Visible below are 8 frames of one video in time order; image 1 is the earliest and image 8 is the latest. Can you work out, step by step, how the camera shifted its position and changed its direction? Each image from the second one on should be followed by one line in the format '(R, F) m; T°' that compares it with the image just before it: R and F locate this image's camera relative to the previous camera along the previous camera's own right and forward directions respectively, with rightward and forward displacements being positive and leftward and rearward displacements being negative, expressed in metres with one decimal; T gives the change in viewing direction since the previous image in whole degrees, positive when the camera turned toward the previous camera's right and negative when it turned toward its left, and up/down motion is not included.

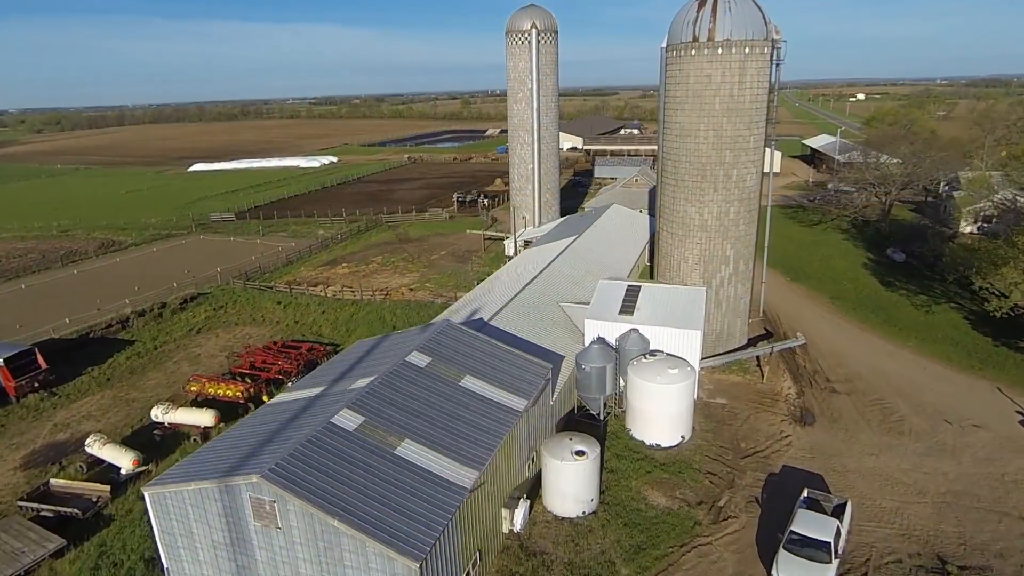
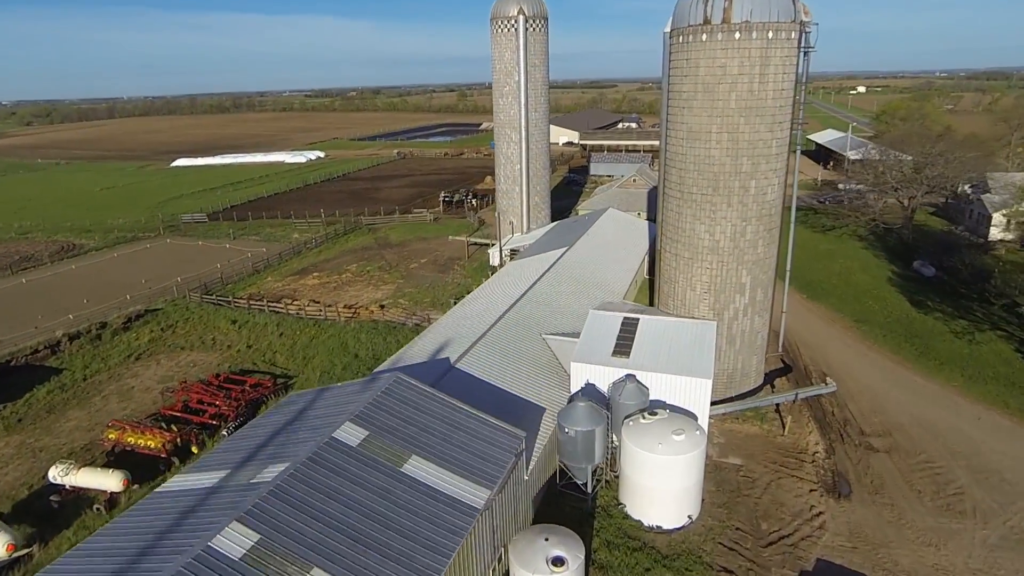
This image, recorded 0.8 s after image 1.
(+0.7, +3.5) m; 0°
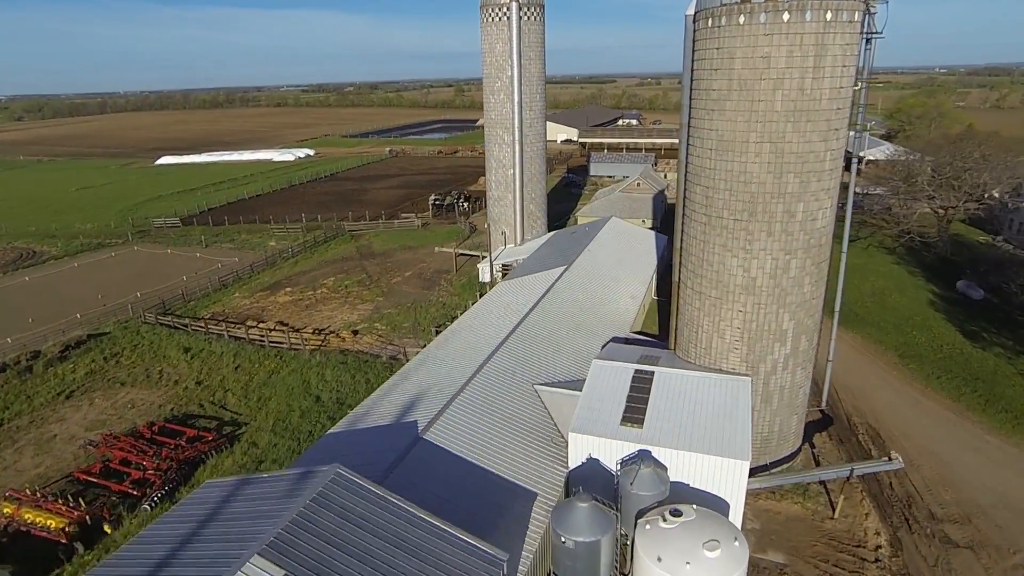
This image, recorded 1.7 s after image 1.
(+0.3, +3.5) m; 0°
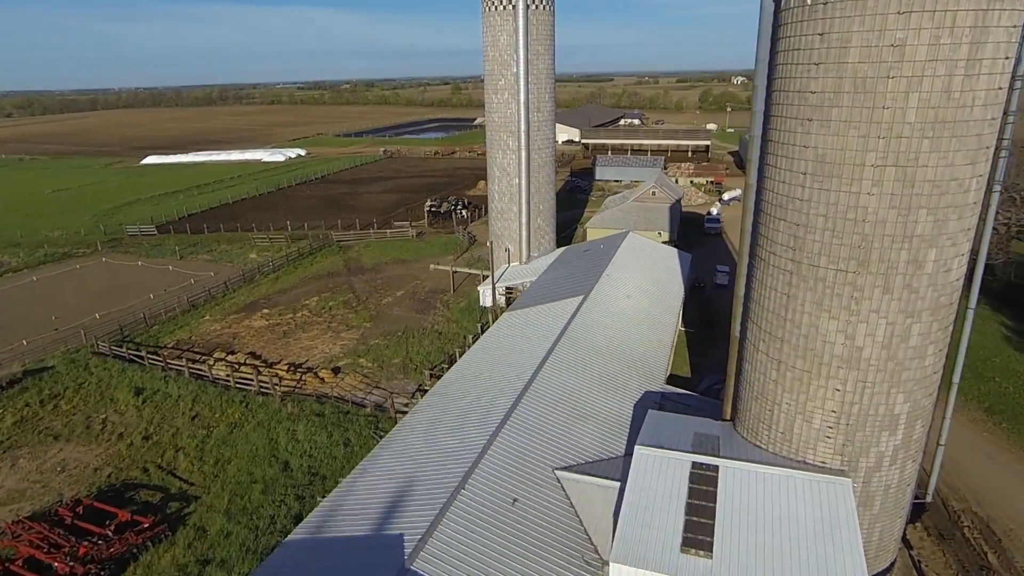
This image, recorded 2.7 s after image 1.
(-0.4, +3.7) m; 0°
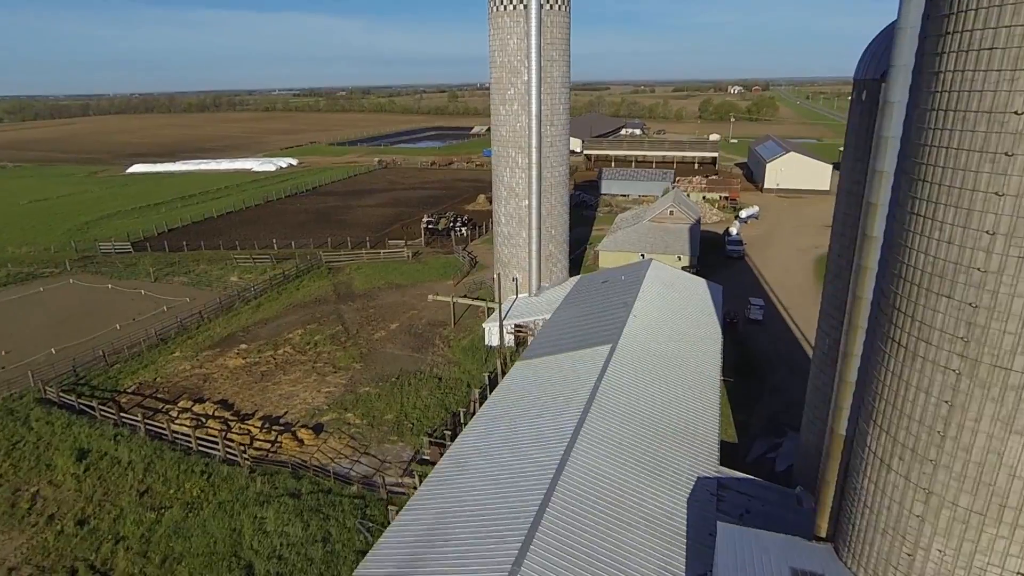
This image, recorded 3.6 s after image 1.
(-0.6, +3.3) m; 0°
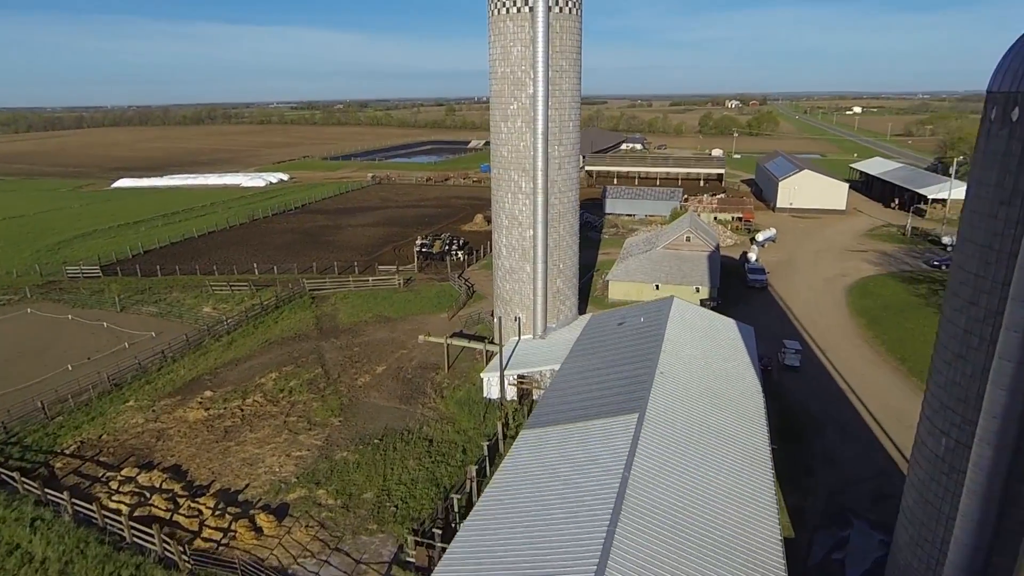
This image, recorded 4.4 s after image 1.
(-0.2, +3.3) m; 0°
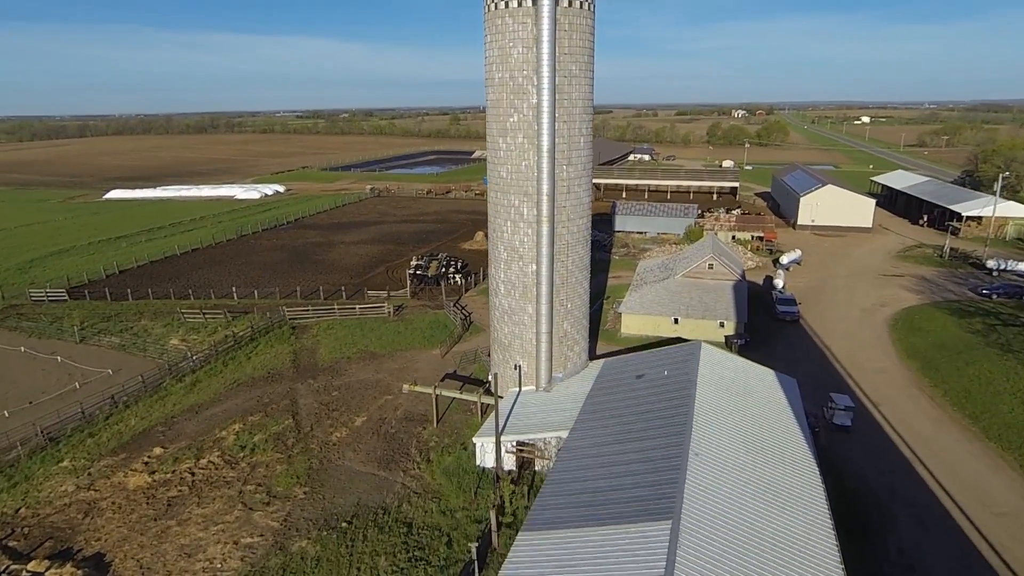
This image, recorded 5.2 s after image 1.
(+0.2, +3.5) m; 0°
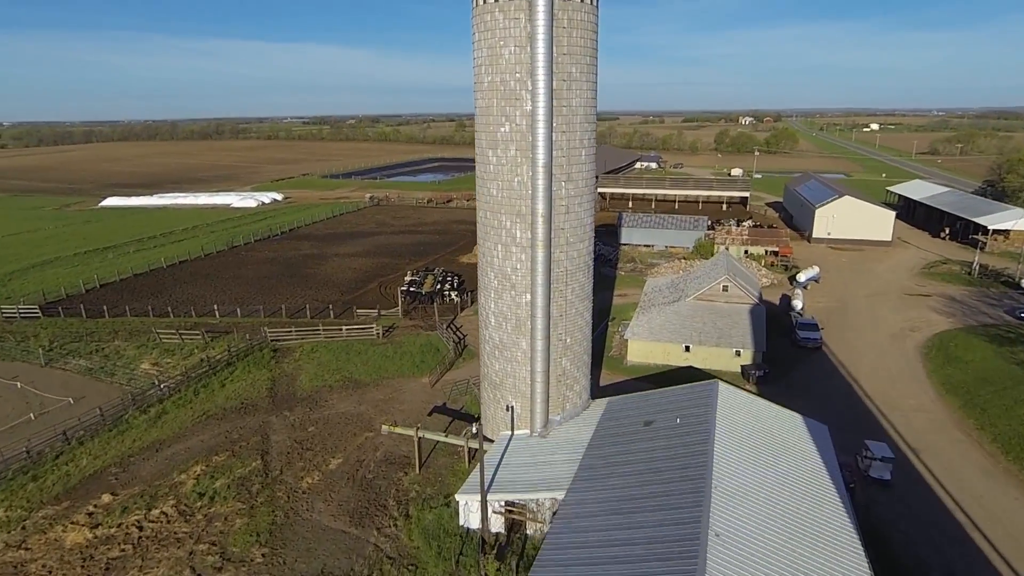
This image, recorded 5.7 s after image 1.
(+0.4, +2.3) m; -1°
